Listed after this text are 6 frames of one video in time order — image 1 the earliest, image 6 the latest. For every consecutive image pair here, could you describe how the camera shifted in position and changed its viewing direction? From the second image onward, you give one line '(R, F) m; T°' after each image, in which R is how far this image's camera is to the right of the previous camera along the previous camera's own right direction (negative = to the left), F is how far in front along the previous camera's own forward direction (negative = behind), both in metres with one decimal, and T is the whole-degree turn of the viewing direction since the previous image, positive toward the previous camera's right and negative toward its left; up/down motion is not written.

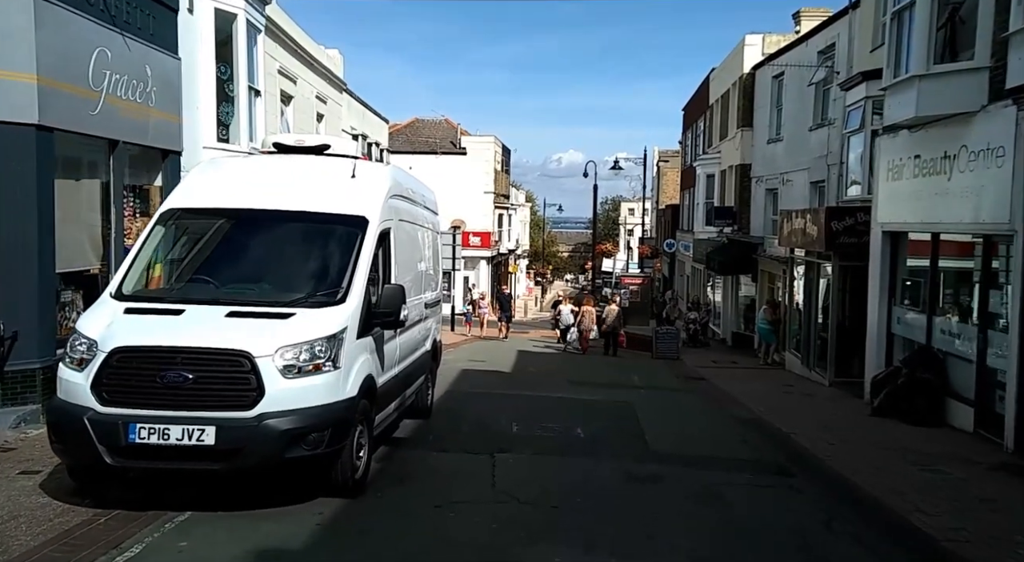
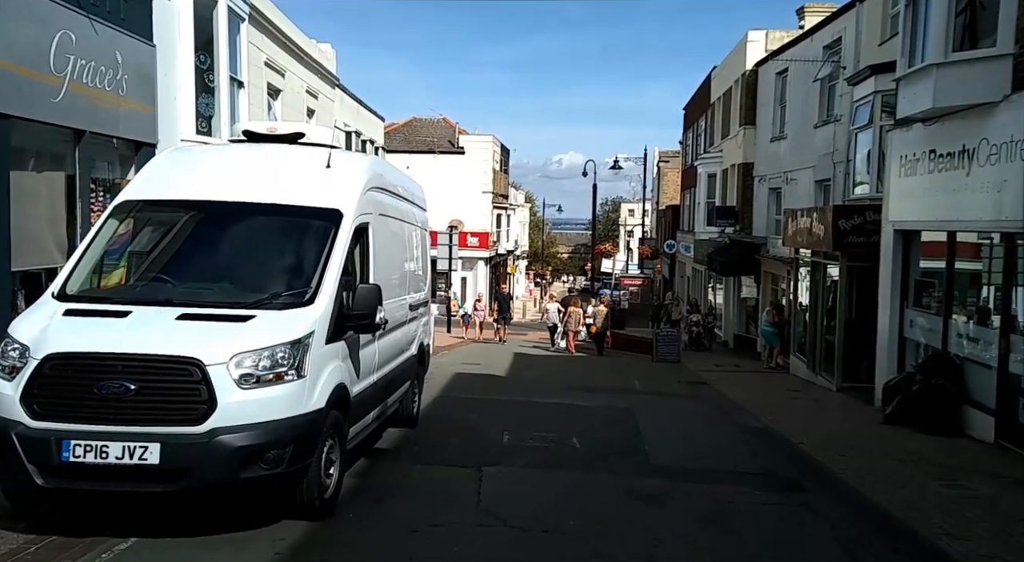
(+0.1, +0.6) m; 0°
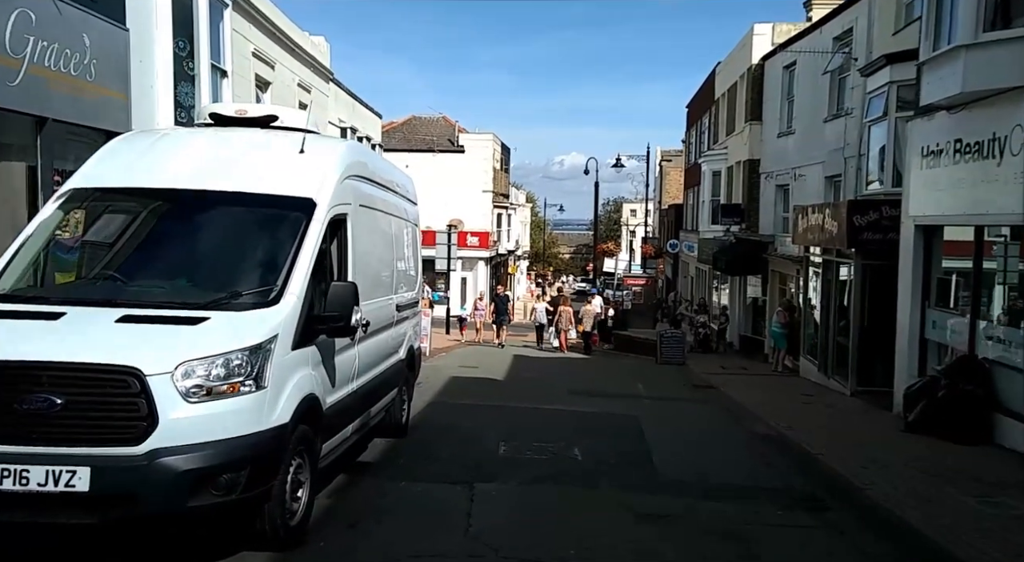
(+0.1, +0.7) m; 0°
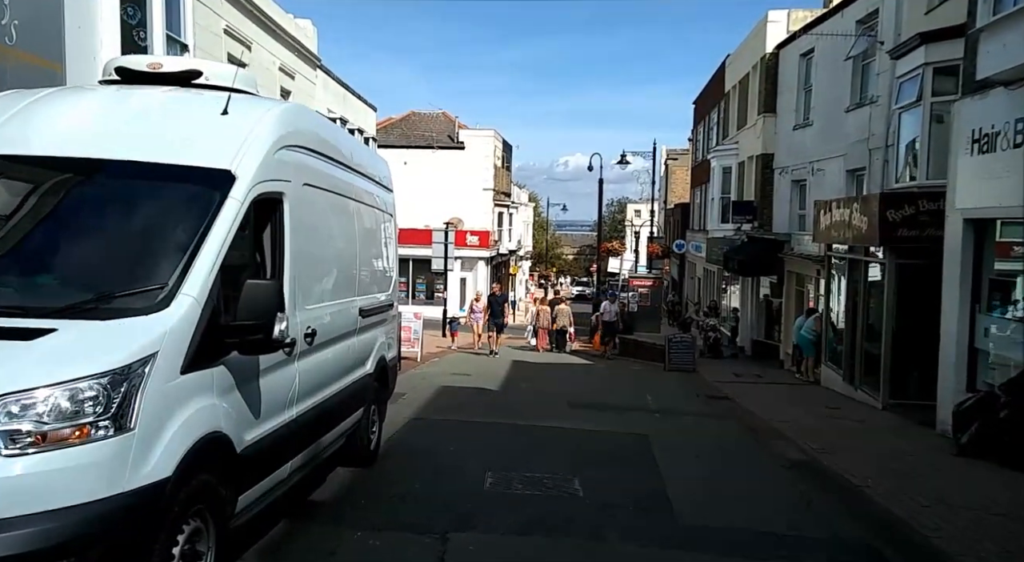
(+0.1, +1.4) m; 0°
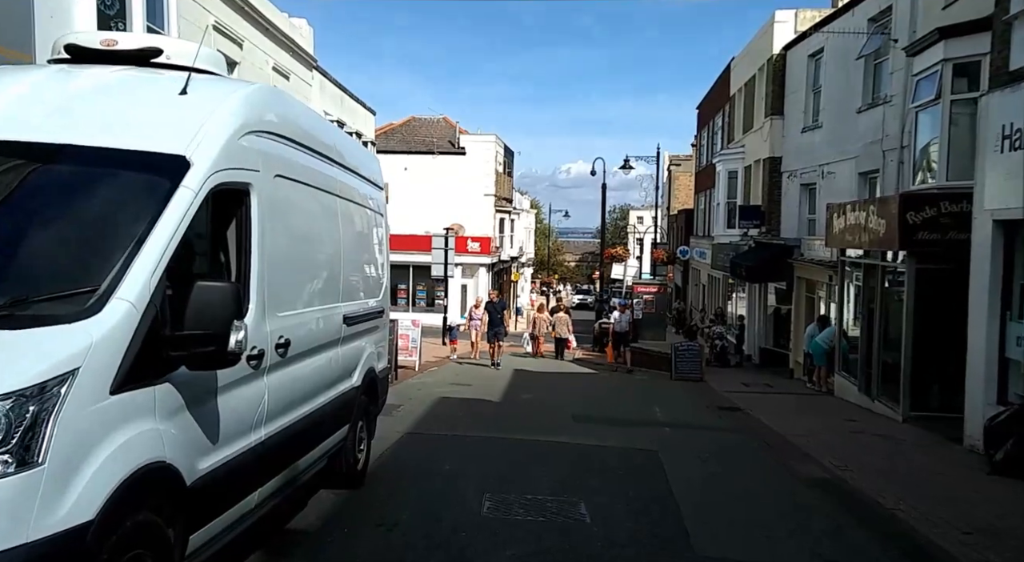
(0.0, +0.6) m; 0°
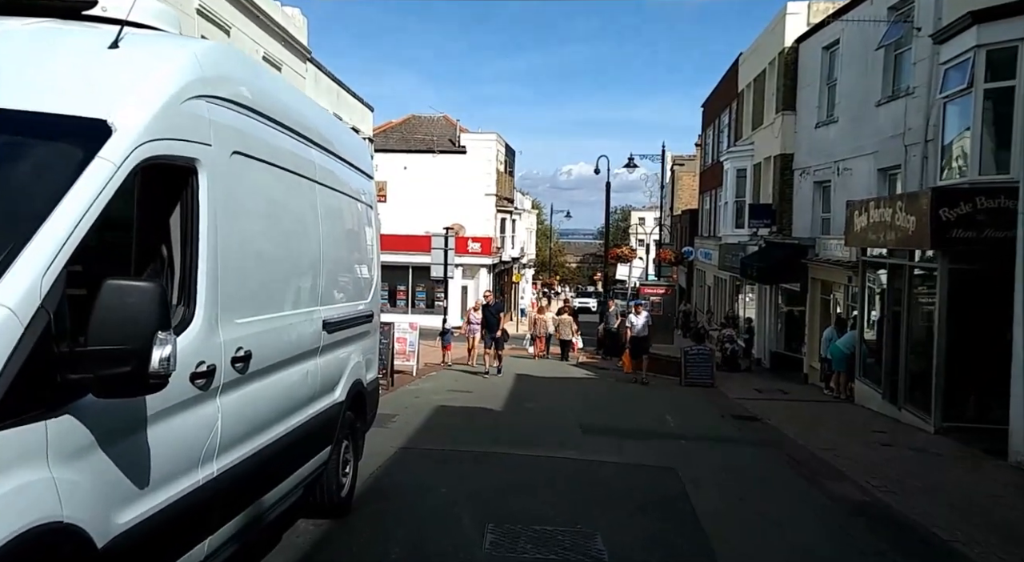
(0.0, +0.8) m; 0°
